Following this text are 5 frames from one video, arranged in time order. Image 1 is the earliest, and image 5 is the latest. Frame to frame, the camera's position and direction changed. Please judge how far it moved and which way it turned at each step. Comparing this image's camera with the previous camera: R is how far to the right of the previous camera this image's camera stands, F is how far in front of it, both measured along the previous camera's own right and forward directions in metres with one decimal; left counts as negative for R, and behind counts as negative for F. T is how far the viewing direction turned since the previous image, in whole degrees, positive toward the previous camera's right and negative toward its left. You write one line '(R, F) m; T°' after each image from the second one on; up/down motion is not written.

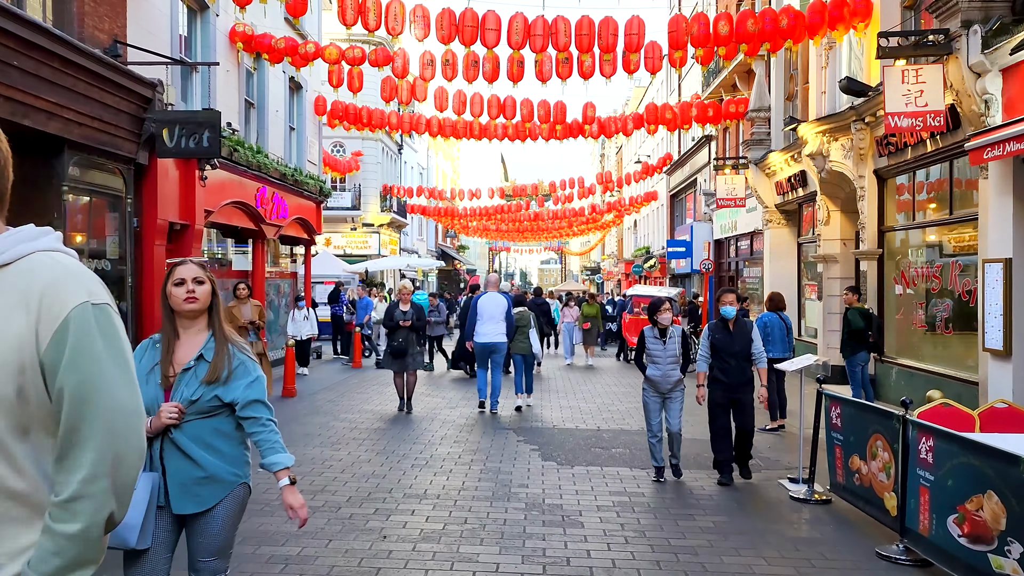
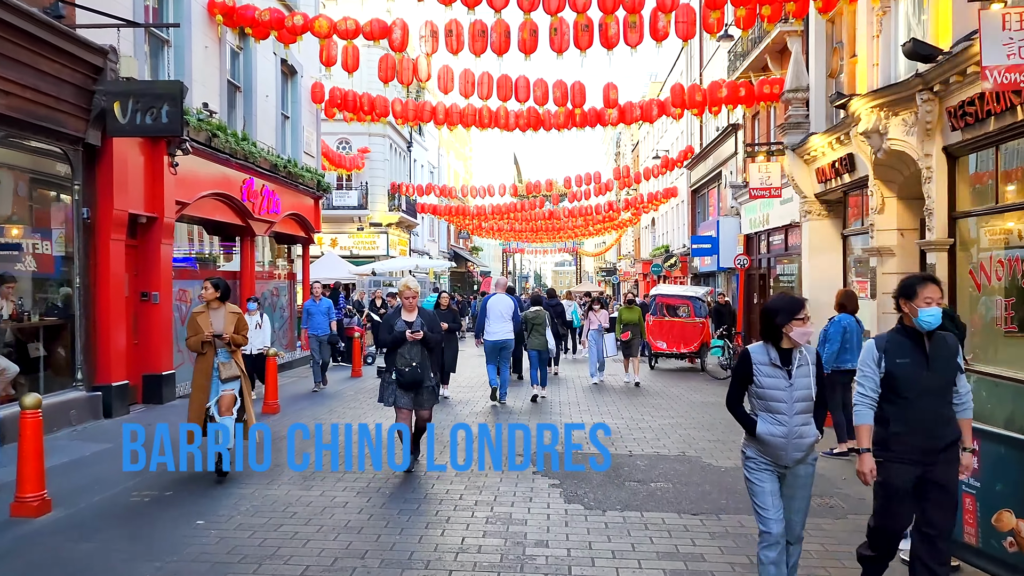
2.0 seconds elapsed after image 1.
(0.0, +1.5) m; -1°
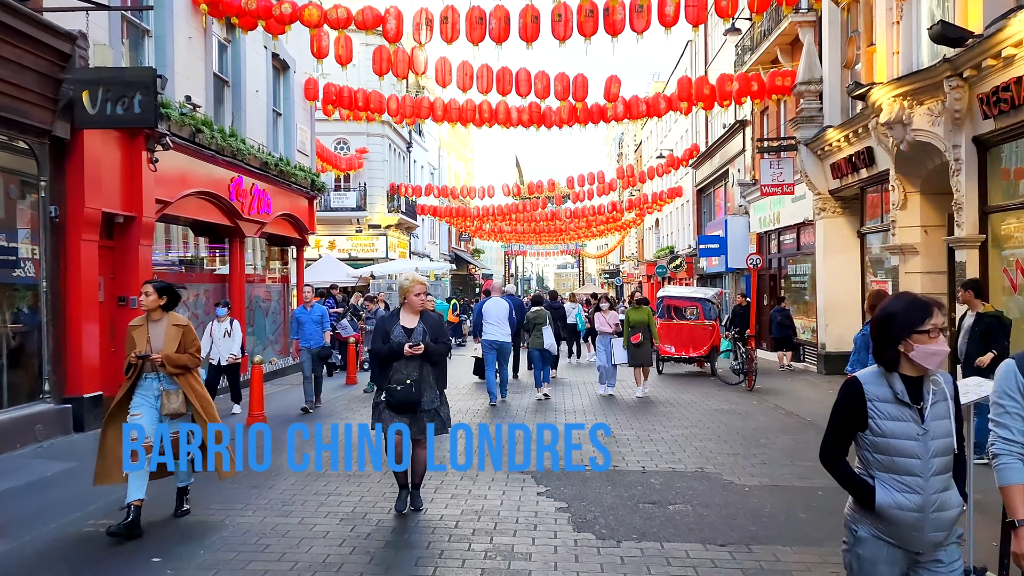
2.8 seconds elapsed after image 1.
(0.0, +0.6) m; 0°
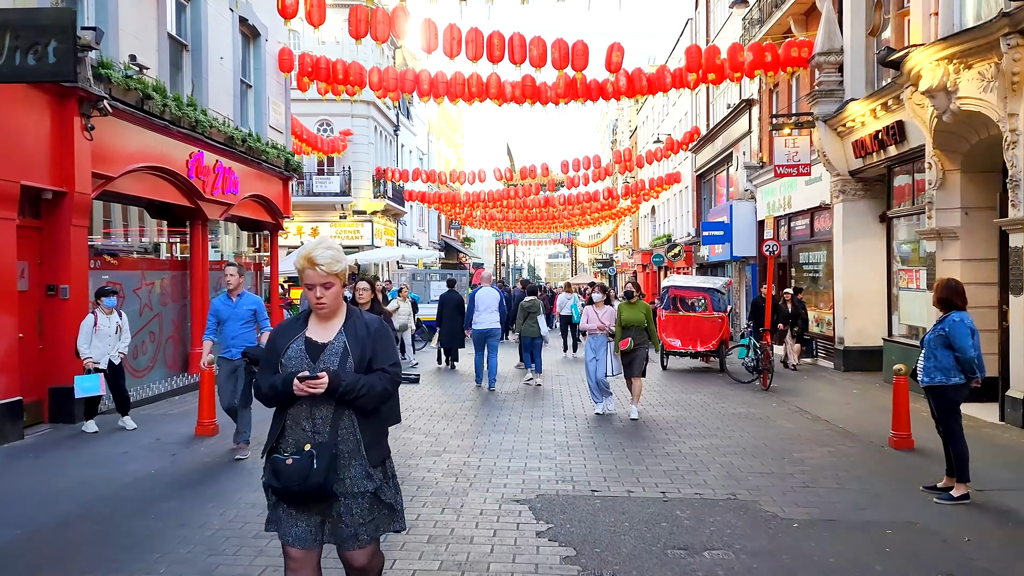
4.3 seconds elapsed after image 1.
(0.0, +1.3) m; +1°
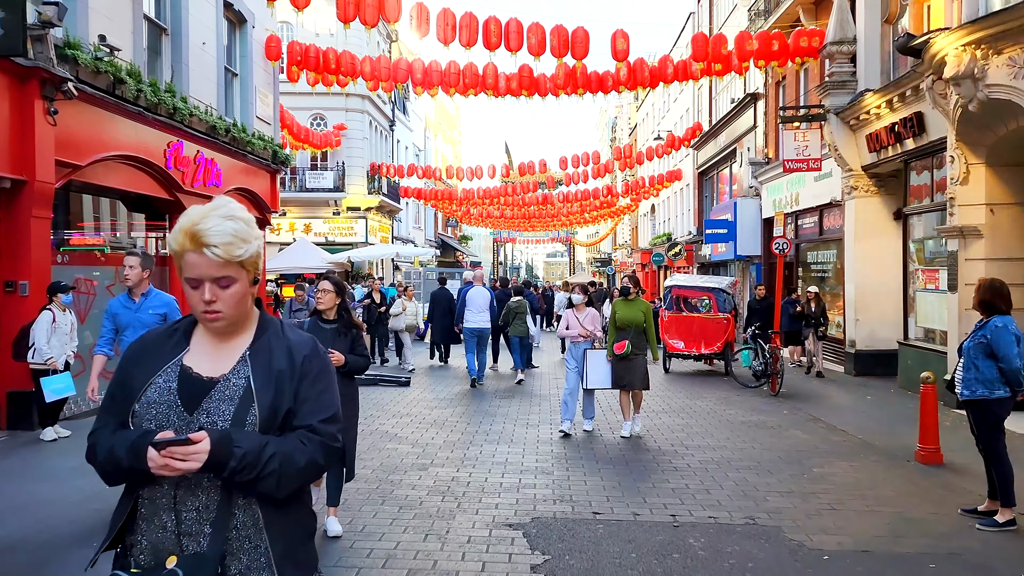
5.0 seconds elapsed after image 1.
(0.0, +0.6) m; 0°
